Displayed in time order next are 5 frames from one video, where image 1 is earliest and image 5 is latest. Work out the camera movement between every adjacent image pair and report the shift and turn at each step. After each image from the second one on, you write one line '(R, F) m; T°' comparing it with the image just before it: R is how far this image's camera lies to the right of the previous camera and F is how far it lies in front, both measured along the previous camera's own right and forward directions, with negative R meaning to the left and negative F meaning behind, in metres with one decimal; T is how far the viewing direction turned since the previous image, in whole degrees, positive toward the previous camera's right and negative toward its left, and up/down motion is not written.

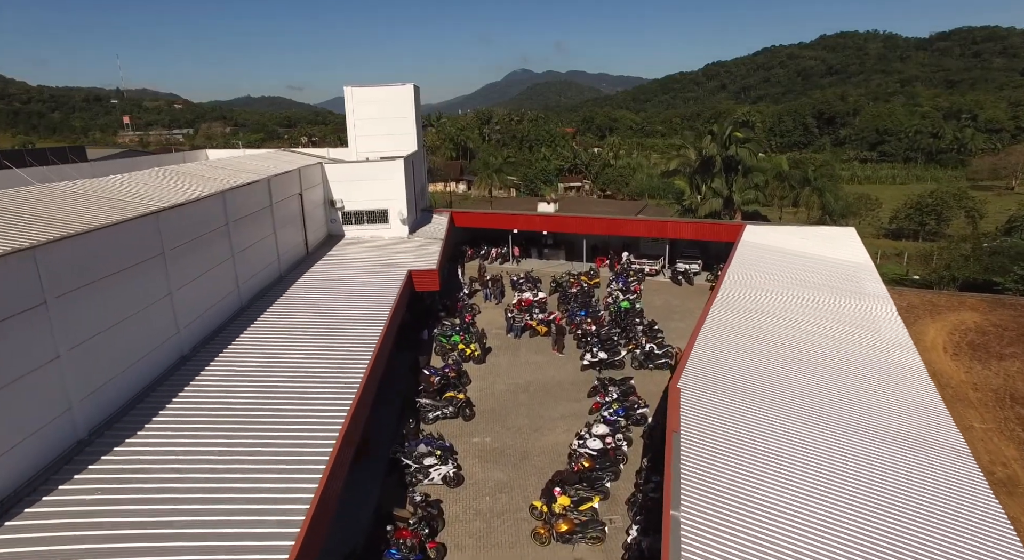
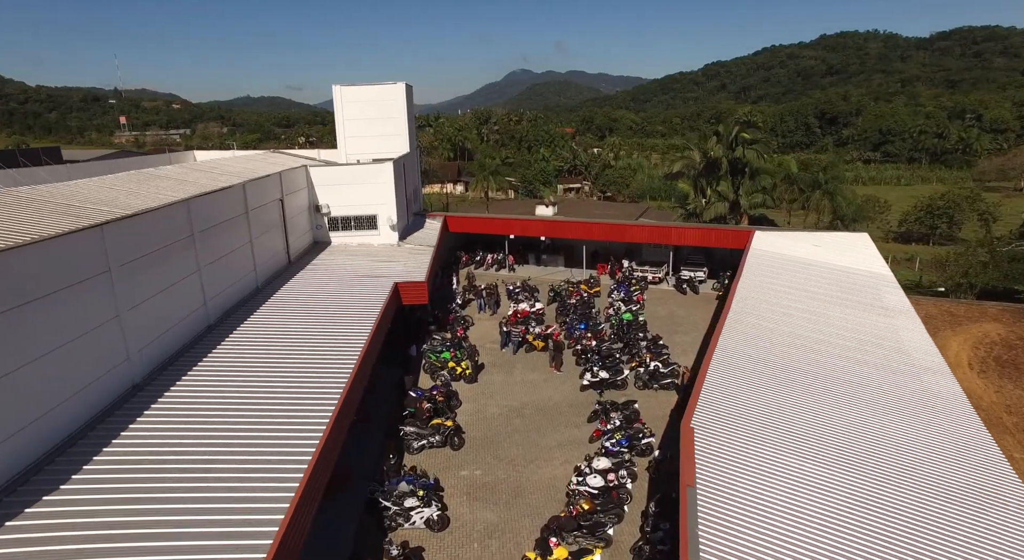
(+0.2, +1.2) m; 0°
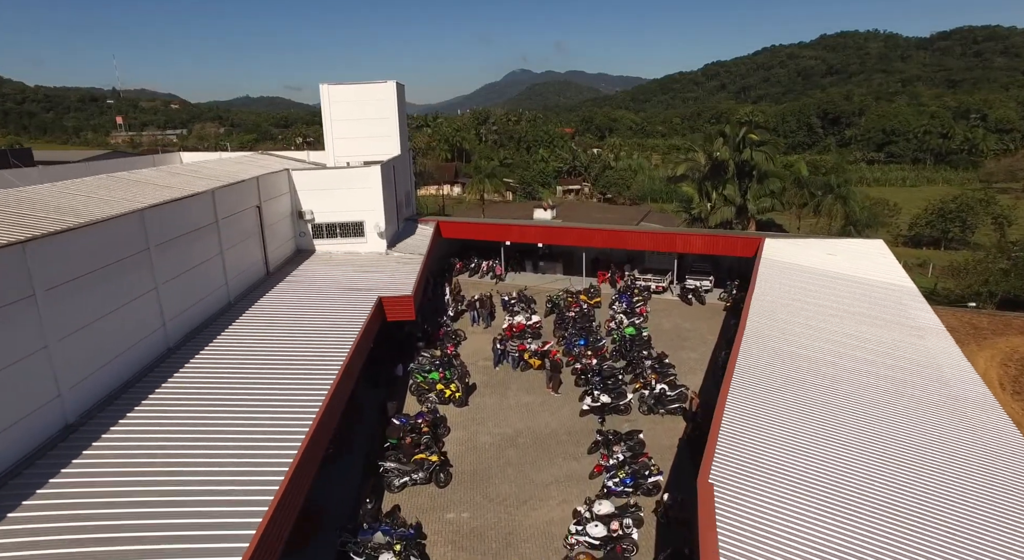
(+0.2, +1.2) m; 0°
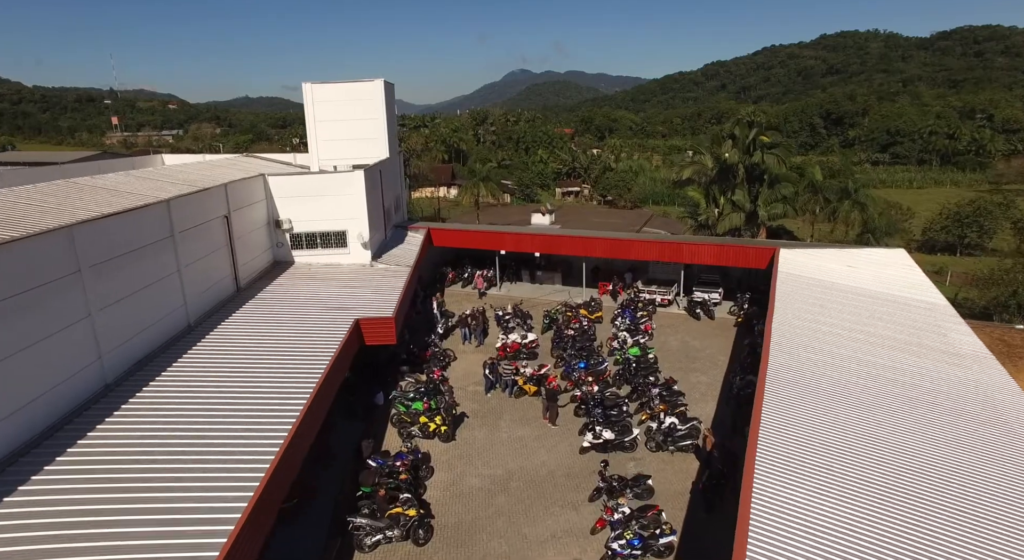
(+0.2, +1.5) m; 0°
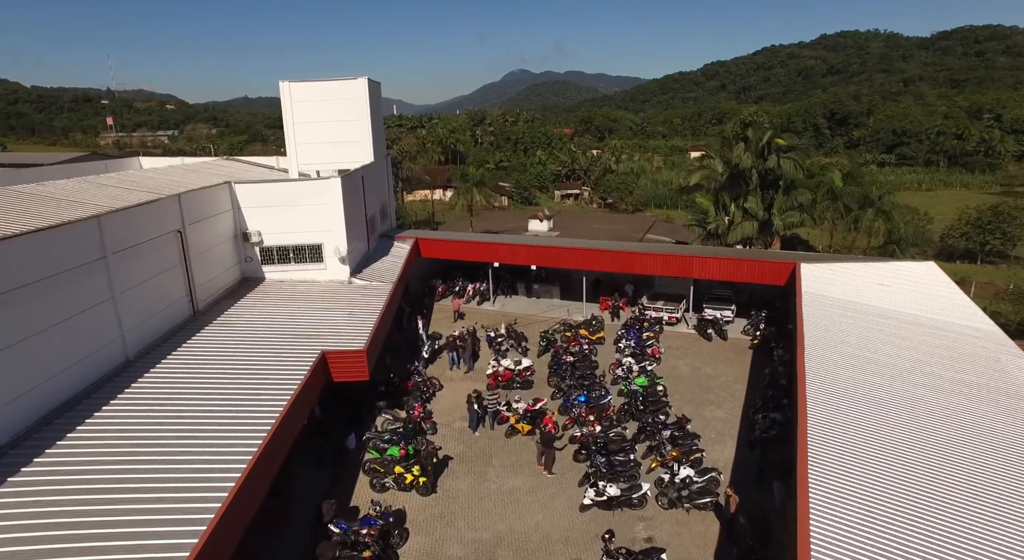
(+0.2, +1.7) m; 0°
